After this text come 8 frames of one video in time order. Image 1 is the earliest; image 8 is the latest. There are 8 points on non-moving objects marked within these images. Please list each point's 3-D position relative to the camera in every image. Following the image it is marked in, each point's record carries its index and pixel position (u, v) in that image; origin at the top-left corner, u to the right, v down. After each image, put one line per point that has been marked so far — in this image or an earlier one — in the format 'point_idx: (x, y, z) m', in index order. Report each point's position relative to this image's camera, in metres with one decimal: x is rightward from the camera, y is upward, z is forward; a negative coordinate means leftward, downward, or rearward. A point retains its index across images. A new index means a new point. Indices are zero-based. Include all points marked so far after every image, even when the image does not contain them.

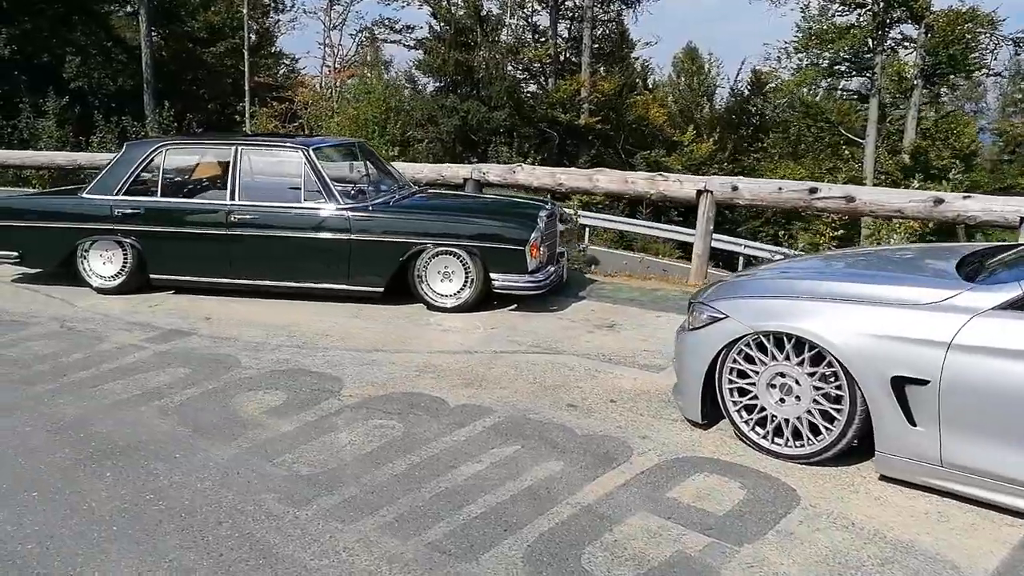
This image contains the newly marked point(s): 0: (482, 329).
0: (-0.2, -0.2, +5.8) m
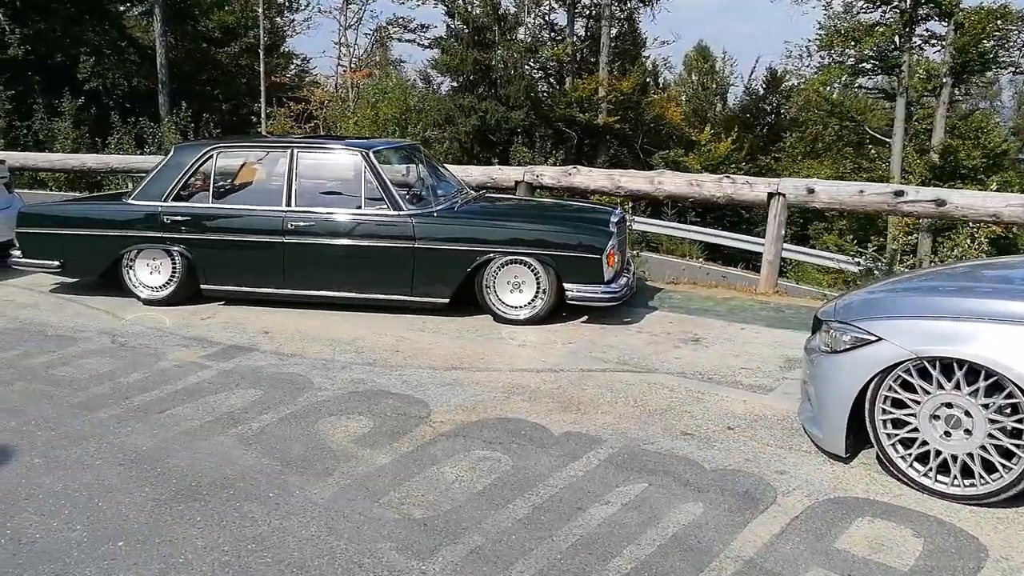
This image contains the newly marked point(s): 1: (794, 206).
0: (+0.3, -0.3, +5.4) m
1: (+2.0, +0.6, +7.1) m
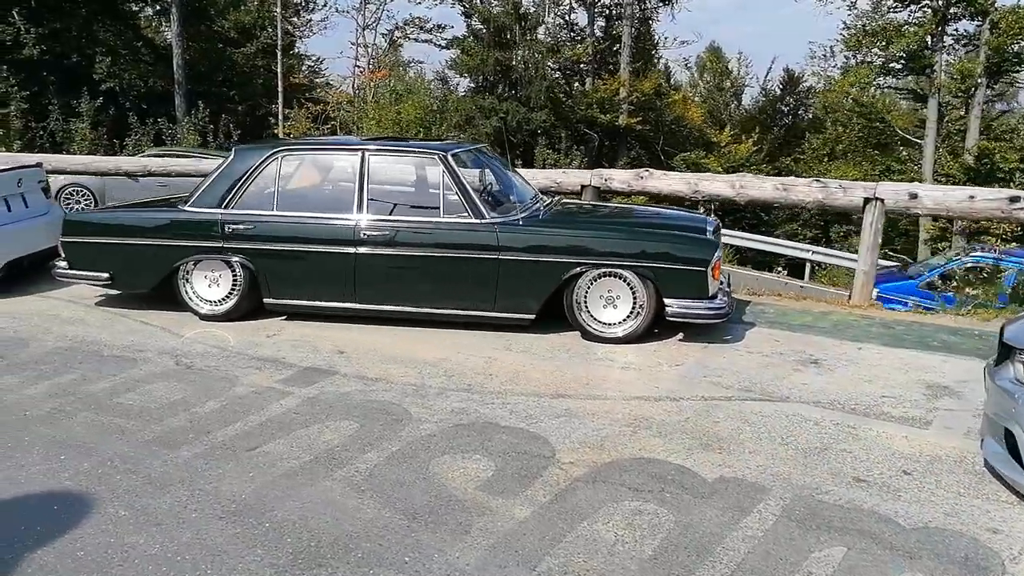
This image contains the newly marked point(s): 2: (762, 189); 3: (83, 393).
0: (+0.8, -0.4, +4.9) m
1: (+2.6, +0.5, +6.6) m
2: (+1.8, +0.7, +7.0) m
3: (-1.9, -0.5, +4.4) m
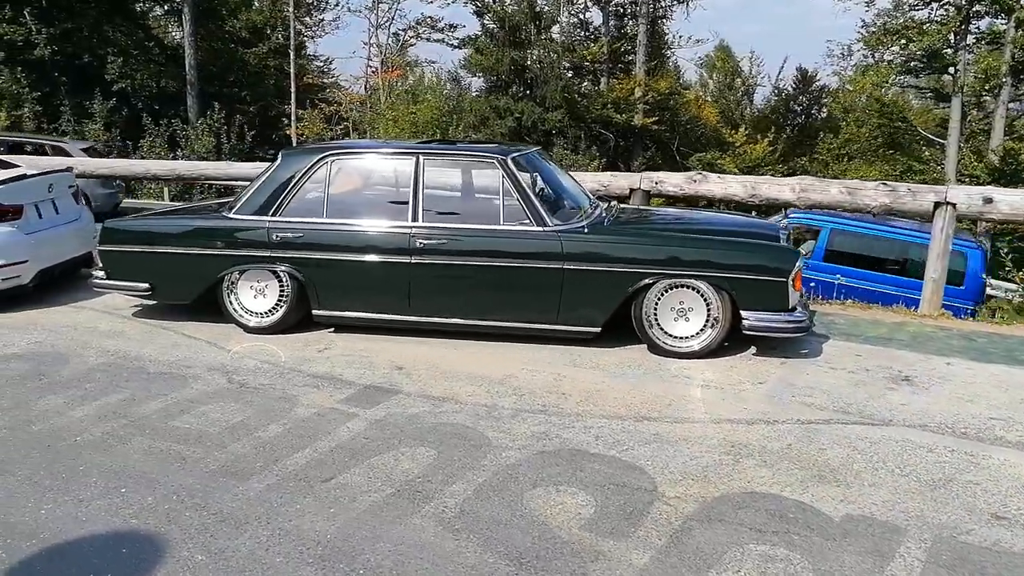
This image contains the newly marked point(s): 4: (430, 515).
0: (+1.1, -0.4, +4.6) m
1: (+2.9, +0.5, +6.3) m
2: (+2.2, +0.7, +6.7) m
3: (-1.6, -0.5, +4.1) m
4: (-0.3, -0.7, +3.1) m
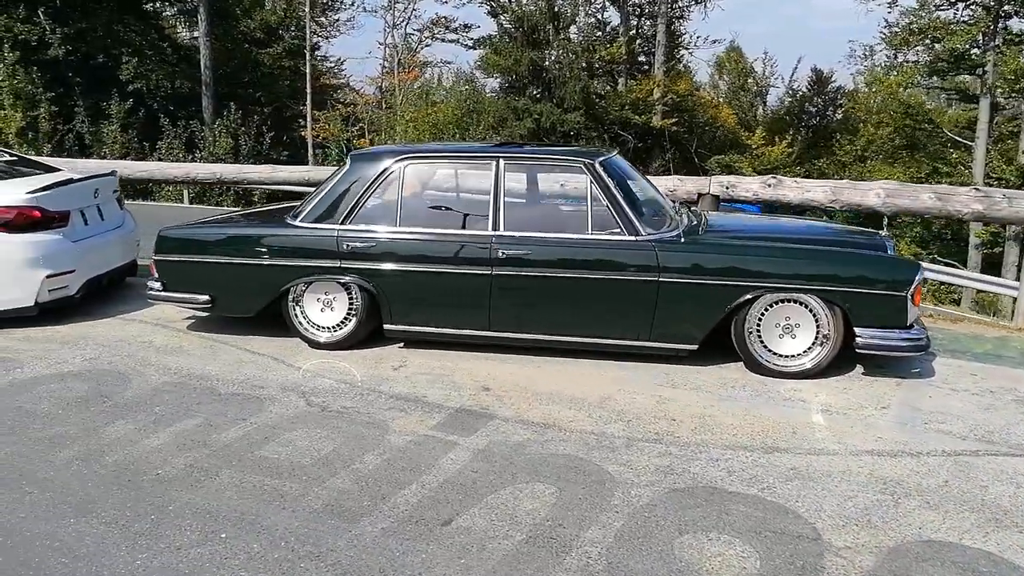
0: (+1.6, -0.5, +4.3) m
1: (+3.4, +0.4, +5.9) m
2: (+2.6, +0.6, +6.4) m
3: (-1.1, -0.6, +3.8) m
4: (+0.2, -0.8, +2.7) m
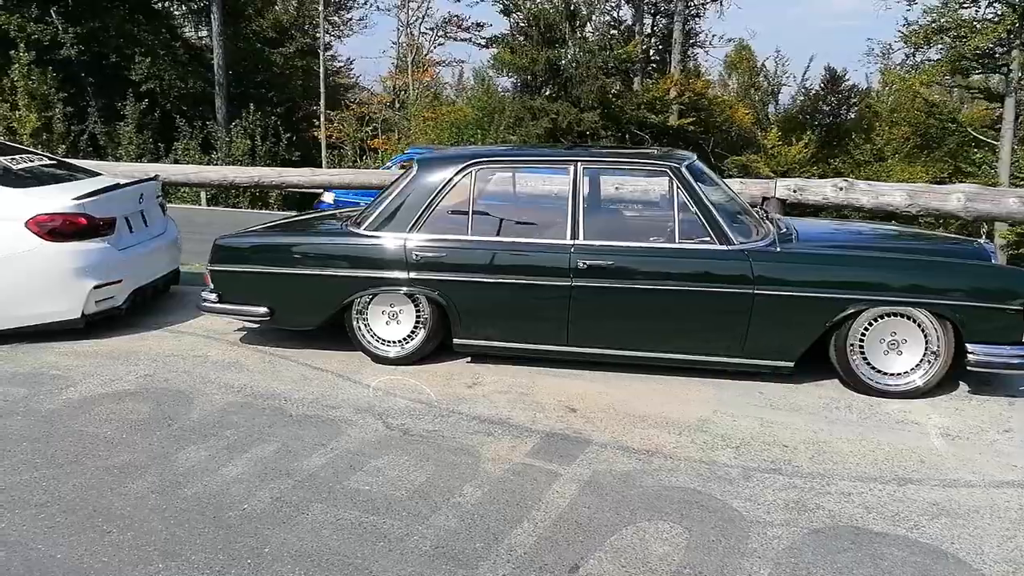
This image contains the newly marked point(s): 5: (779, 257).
0: (+2.0, -0.6, +4.0) m
1: (+3.8, +0.3, +5.6) m
2: (+3.0, +0.5, +6.0) m
3: (-0.8, -0.7, +3.5) m
4: (+0.6, -0.8, +2.4) m
5: (+1.2, +0.1, +4.5) m
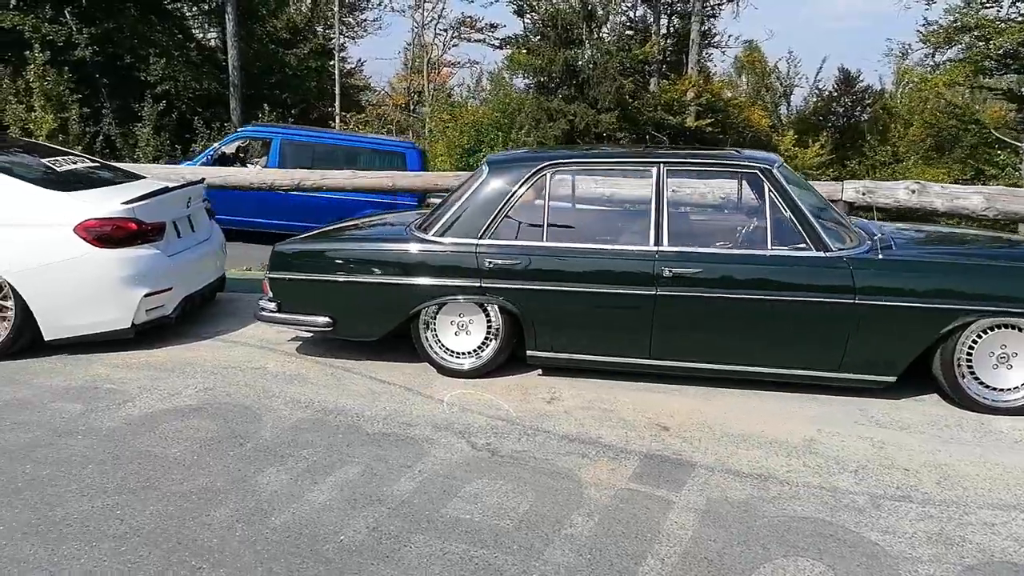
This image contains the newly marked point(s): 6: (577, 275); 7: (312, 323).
0: (+2.3, -0.6, +3.7) m
1: (+4.1, +0.3, +5.4) m
2: (+3.4, +0.5, +5.8) m
3: (-0.4, -0.7, +3.2) m
4: (+0.9, -0.9, +2.2) m
5: (+1.6, +0.1, +4.2) m
6: (+0.3, +0.1, +4.5) m
7: (-1.0, -0.2, +4.9) m
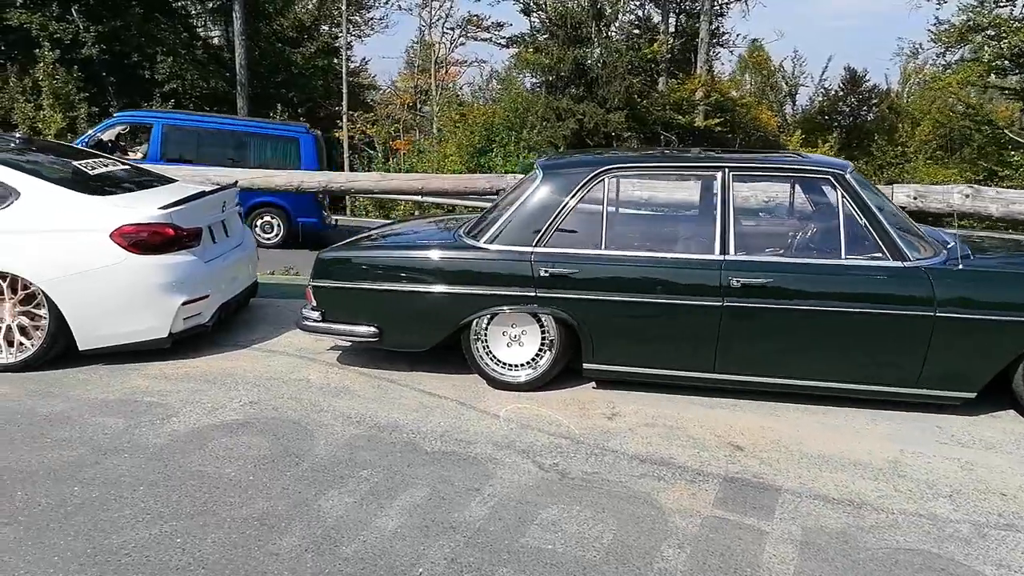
0: (+2.6, -0.7, +3.5) m
1: (+4.4, +0.2, +5.2) m
2: (+3.6, +0.4, +5.6) m
3: (-0.1, -0.8, +3.0) m
4: (+1.2, -0.9, +2.0) m
5: (+1.8, 0.0, +4.0) m
6: (+0.6, 0.0, +4.3) m
7: (-0.7, -0.2, +4.7) m
